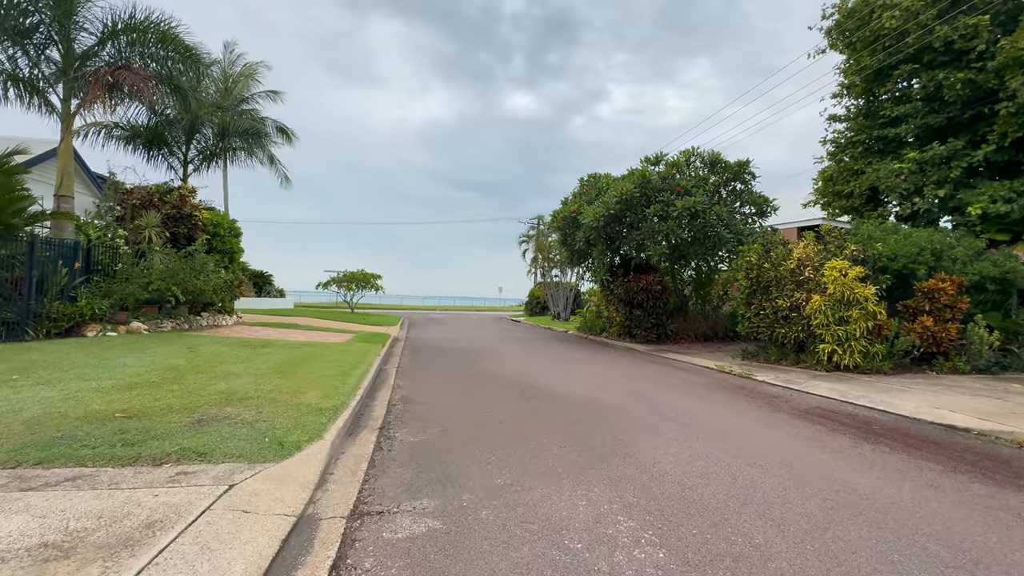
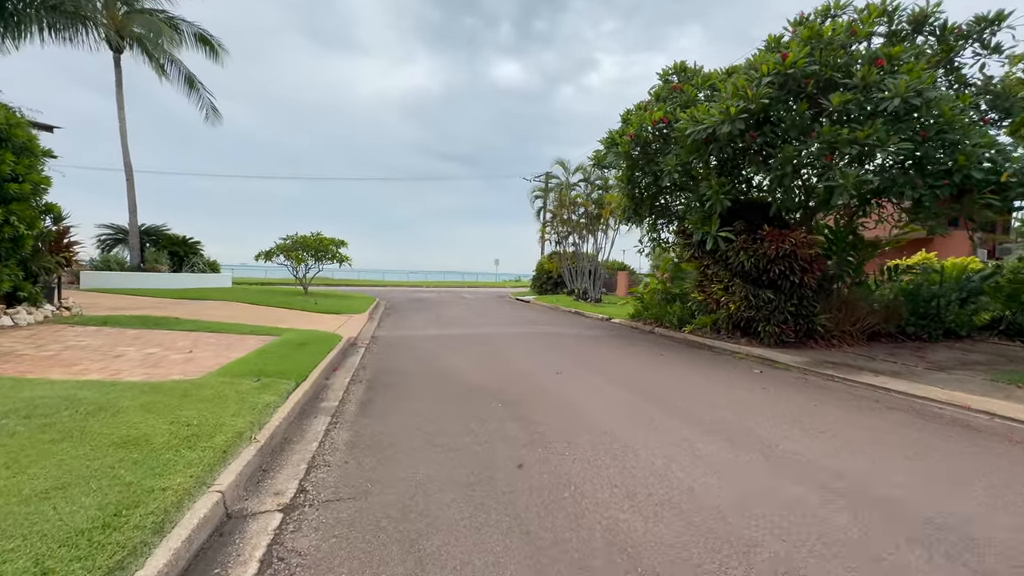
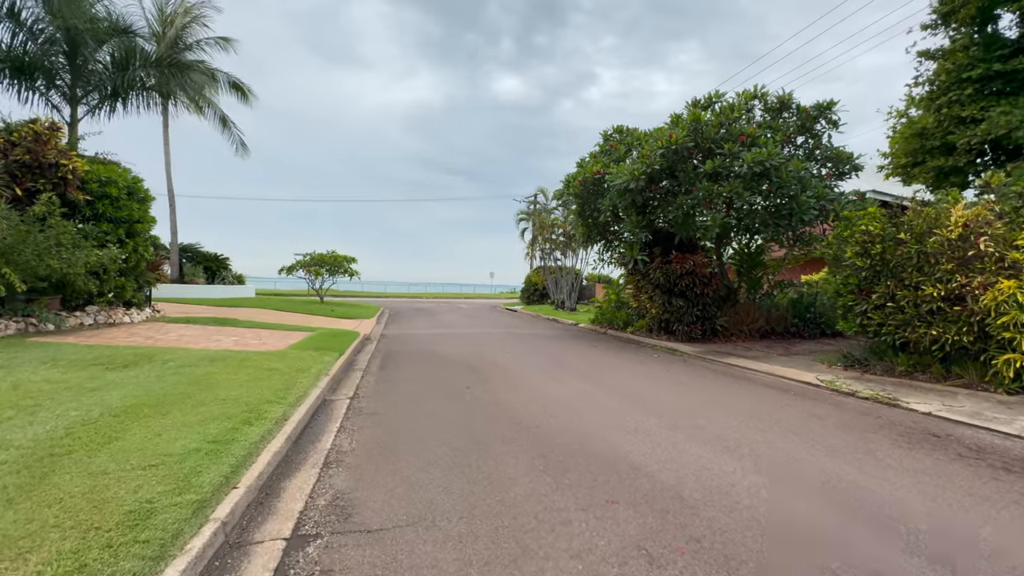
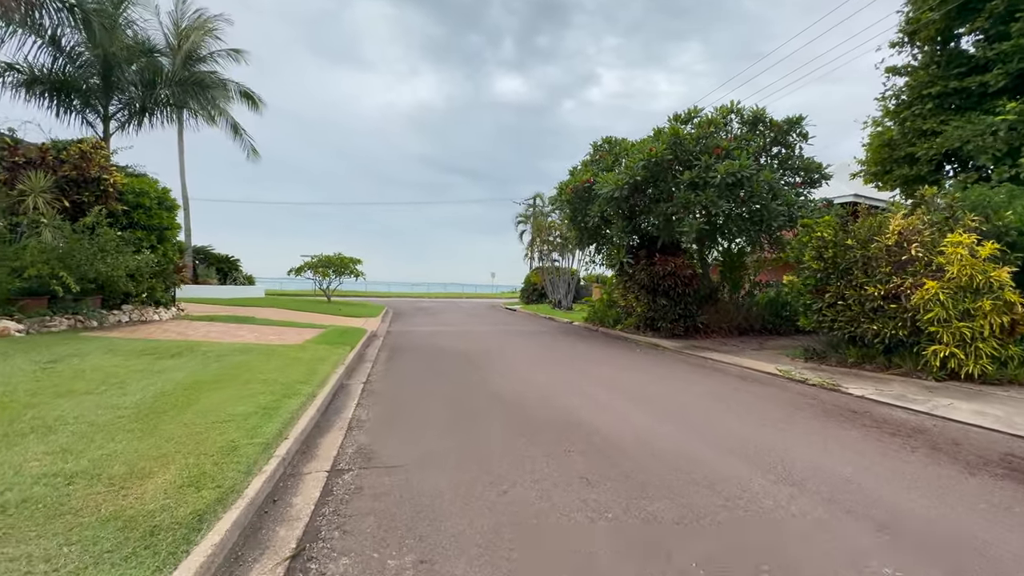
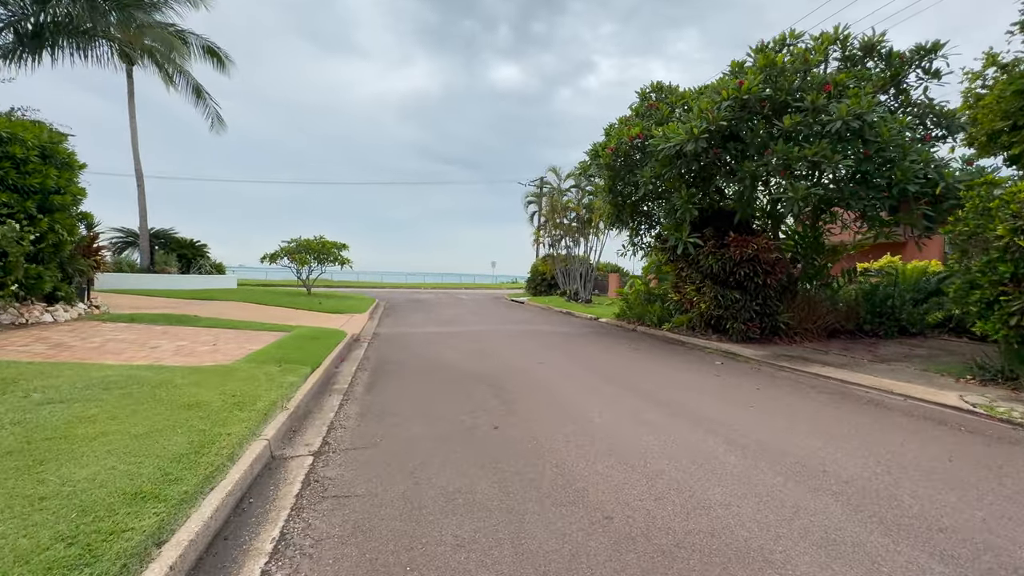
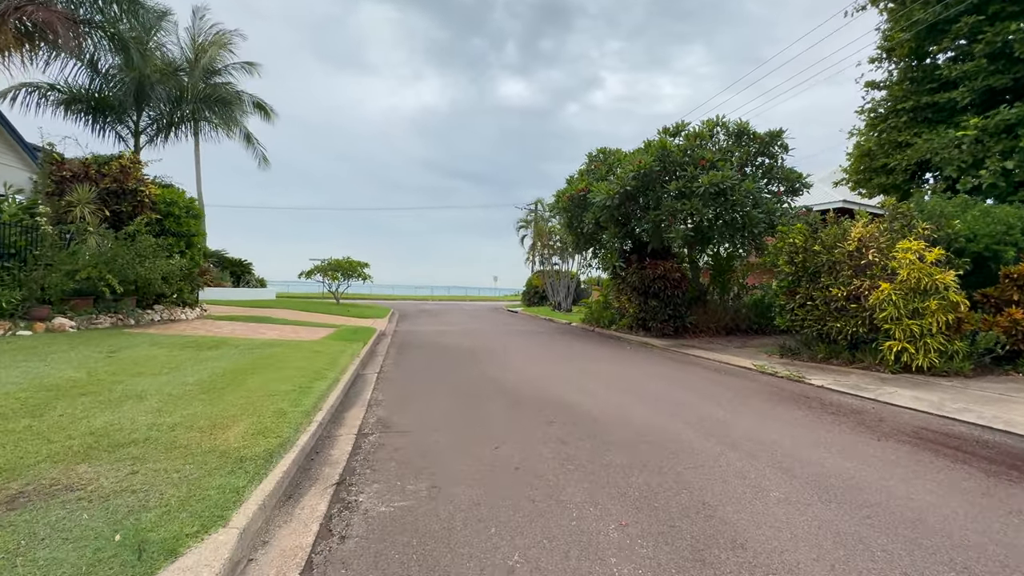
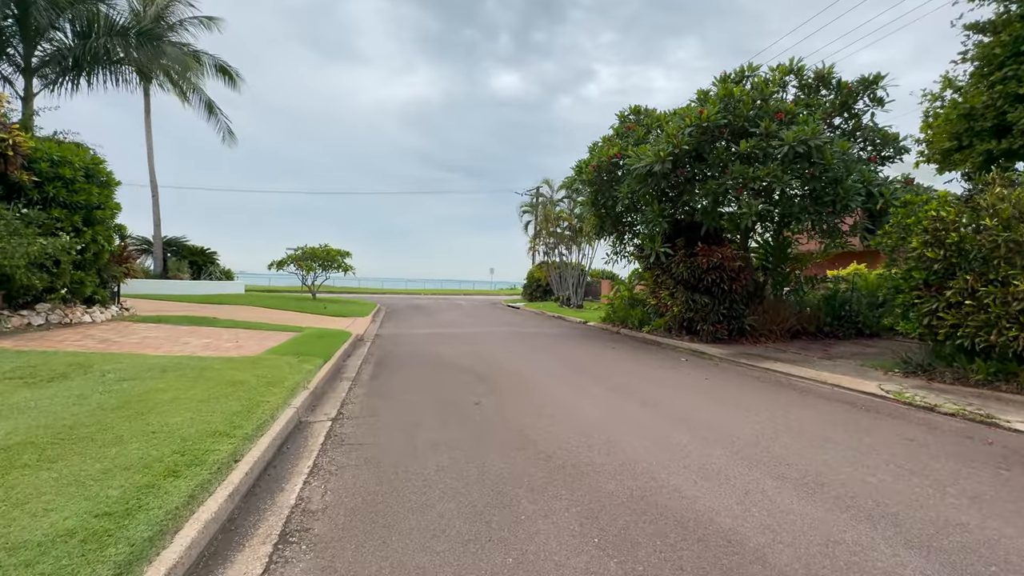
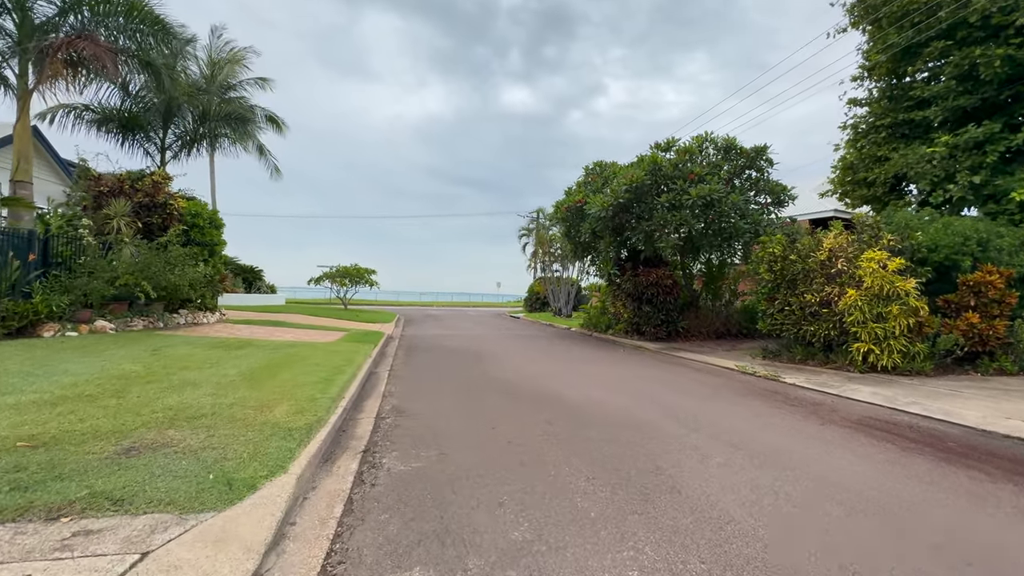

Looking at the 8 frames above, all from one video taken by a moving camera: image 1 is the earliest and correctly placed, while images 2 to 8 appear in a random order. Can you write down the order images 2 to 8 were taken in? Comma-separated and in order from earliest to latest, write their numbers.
8, 6, 4, 3, 7, 5, 2
